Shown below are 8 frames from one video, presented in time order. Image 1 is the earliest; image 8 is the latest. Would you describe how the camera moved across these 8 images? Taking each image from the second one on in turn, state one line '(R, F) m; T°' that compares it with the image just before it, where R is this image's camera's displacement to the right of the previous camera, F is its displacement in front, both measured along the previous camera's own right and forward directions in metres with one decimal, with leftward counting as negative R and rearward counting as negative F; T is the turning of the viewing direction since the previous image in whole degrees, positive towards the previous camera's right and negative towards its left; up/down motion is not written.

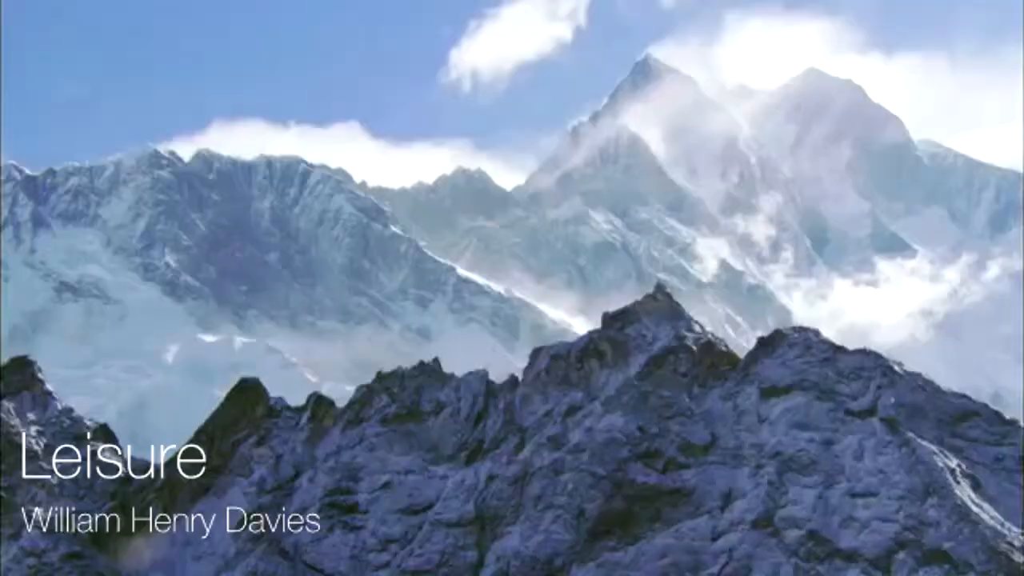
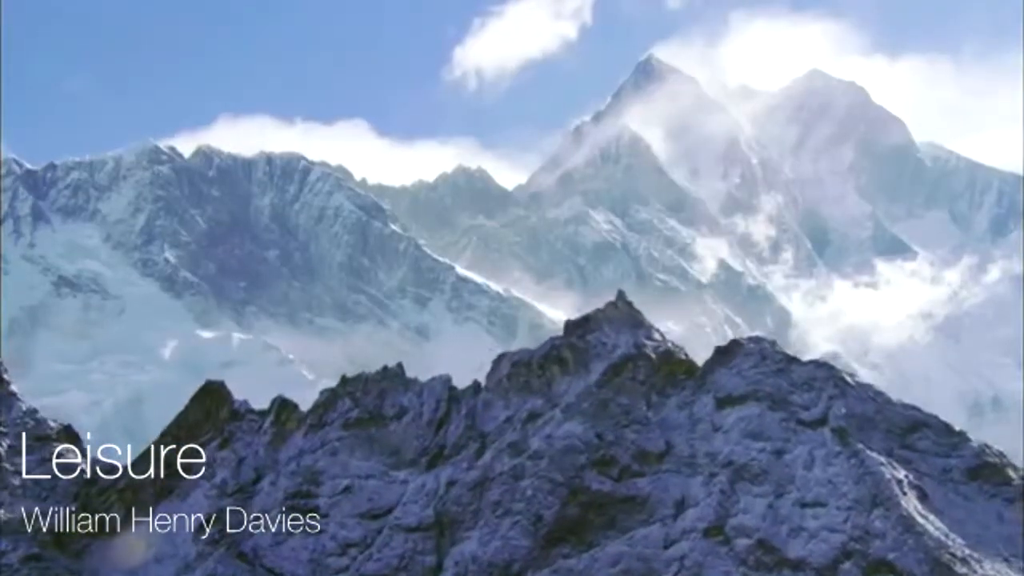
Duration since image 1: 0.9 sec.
(+0.8, -0.2) m; 0°
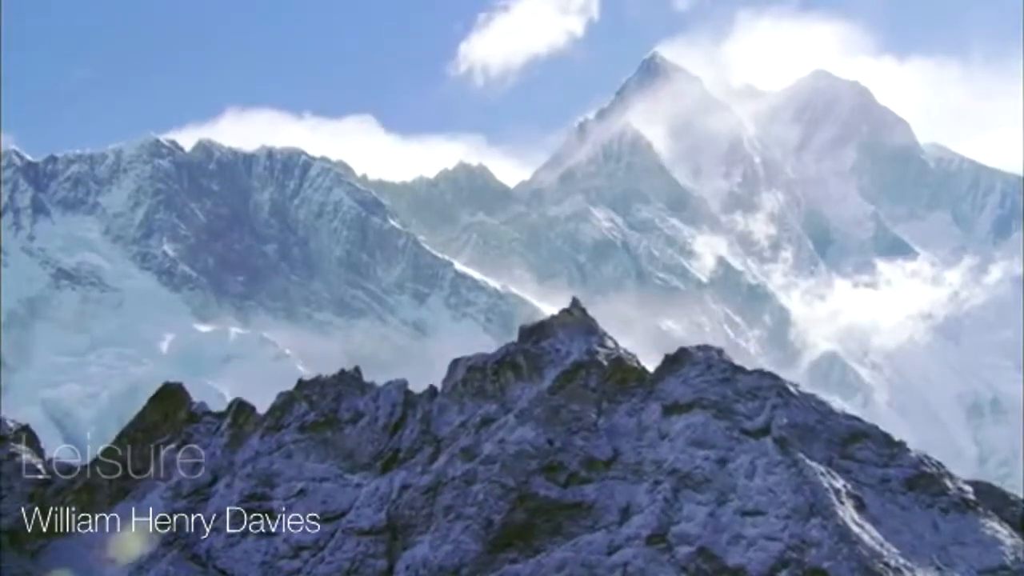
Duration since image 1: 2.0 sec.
(+0.8, -0.3) m; 0°
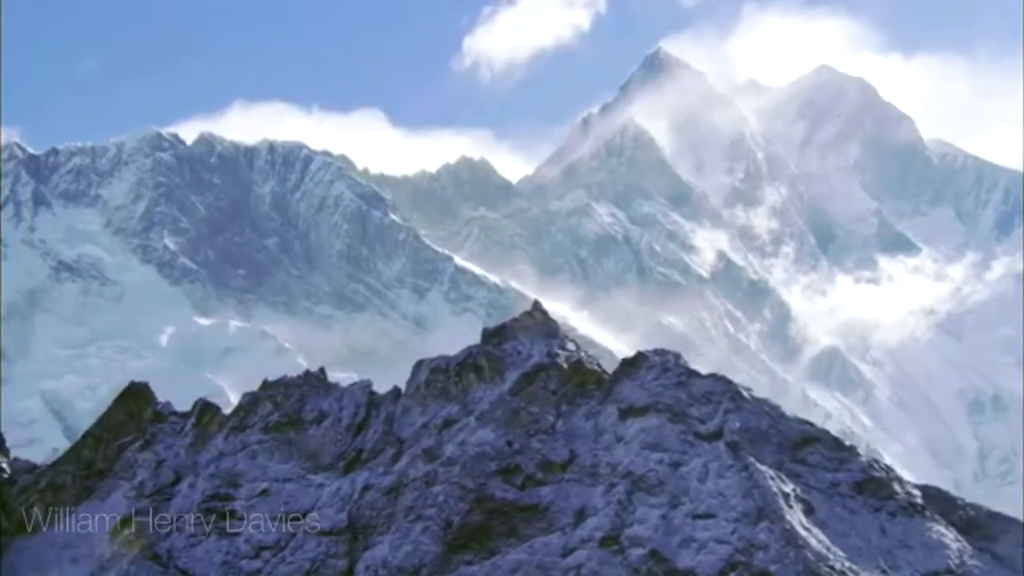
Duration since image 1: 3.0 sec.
(+0.7, -0.3) m; 0°
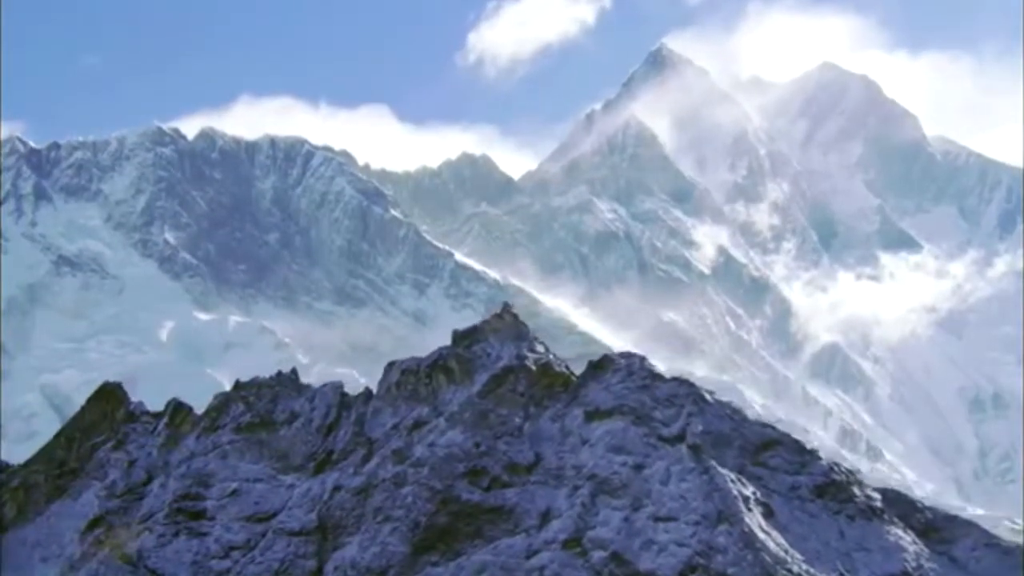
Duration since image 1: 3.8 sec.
(+0.6, -0.3) m; 0°
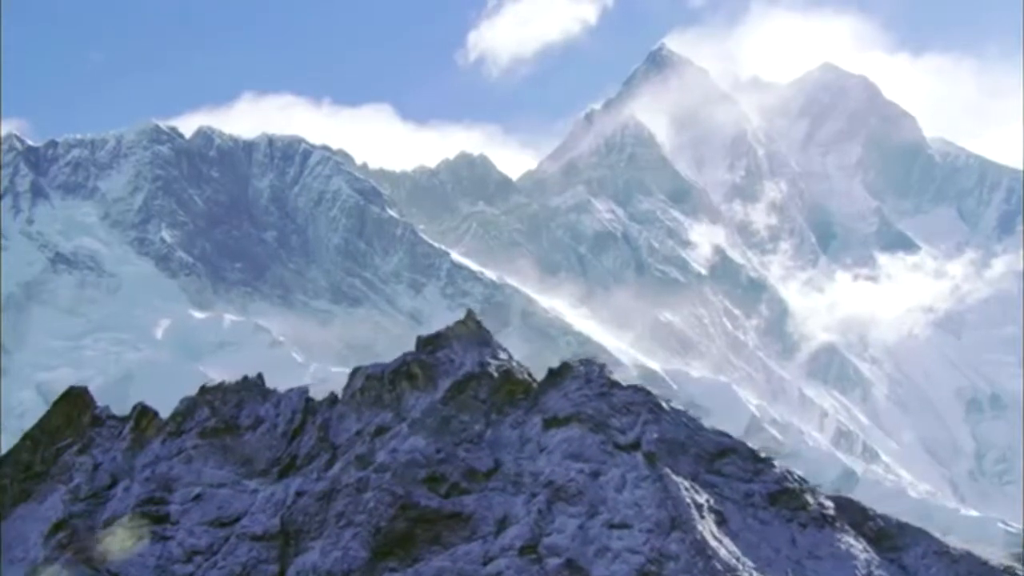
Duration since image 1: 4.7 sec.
(+0.6, -0.3) m; 0°
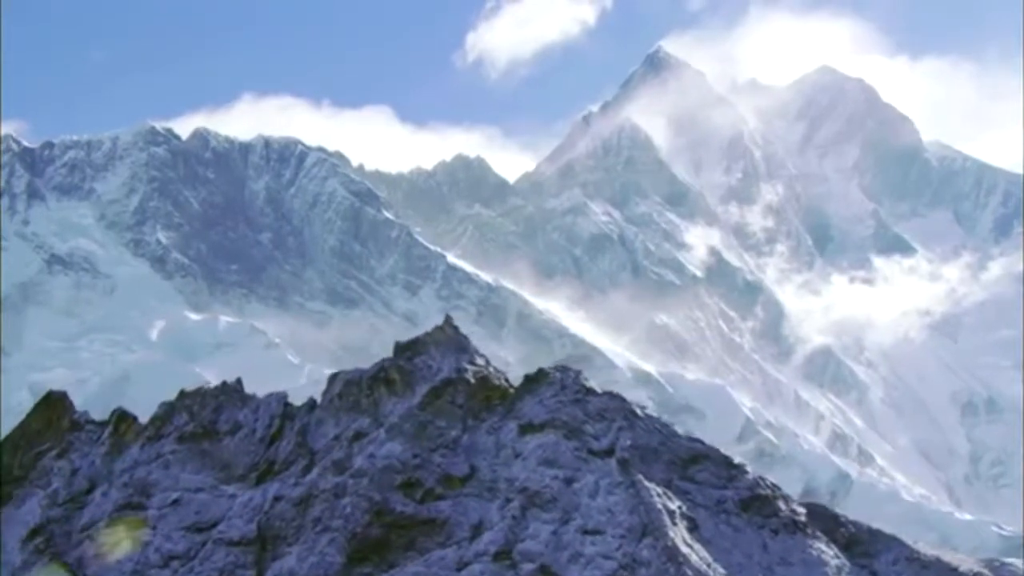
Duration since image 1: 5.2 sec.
(+0.3, -0.1) m; 0°
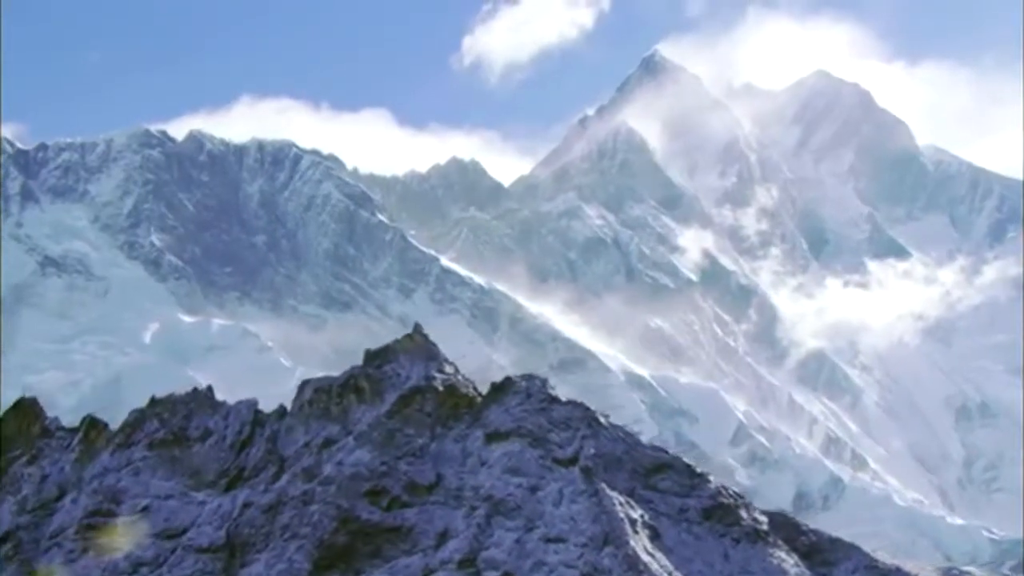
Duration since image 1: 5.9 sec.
(+0.5, -0.1) m; 0°
